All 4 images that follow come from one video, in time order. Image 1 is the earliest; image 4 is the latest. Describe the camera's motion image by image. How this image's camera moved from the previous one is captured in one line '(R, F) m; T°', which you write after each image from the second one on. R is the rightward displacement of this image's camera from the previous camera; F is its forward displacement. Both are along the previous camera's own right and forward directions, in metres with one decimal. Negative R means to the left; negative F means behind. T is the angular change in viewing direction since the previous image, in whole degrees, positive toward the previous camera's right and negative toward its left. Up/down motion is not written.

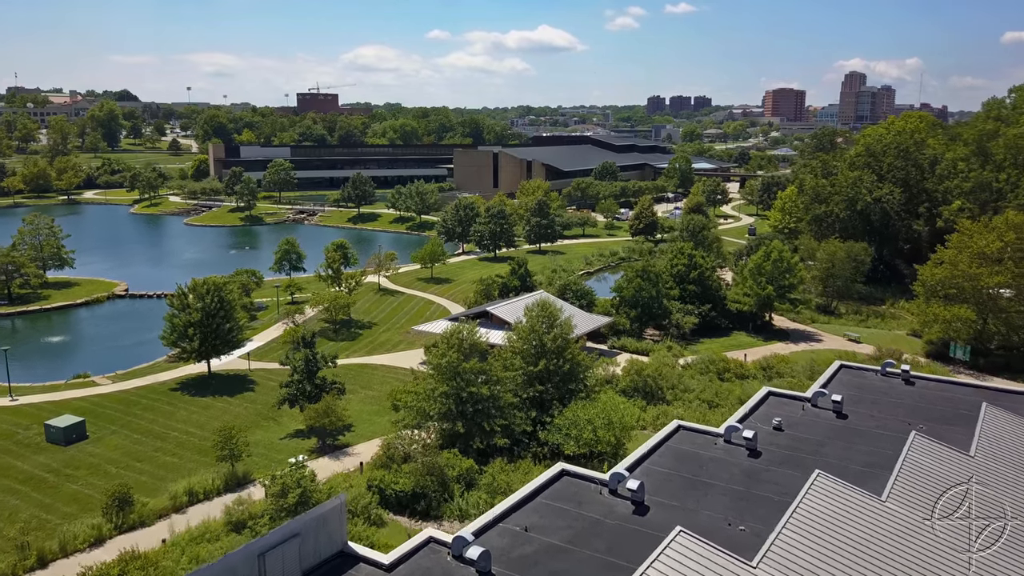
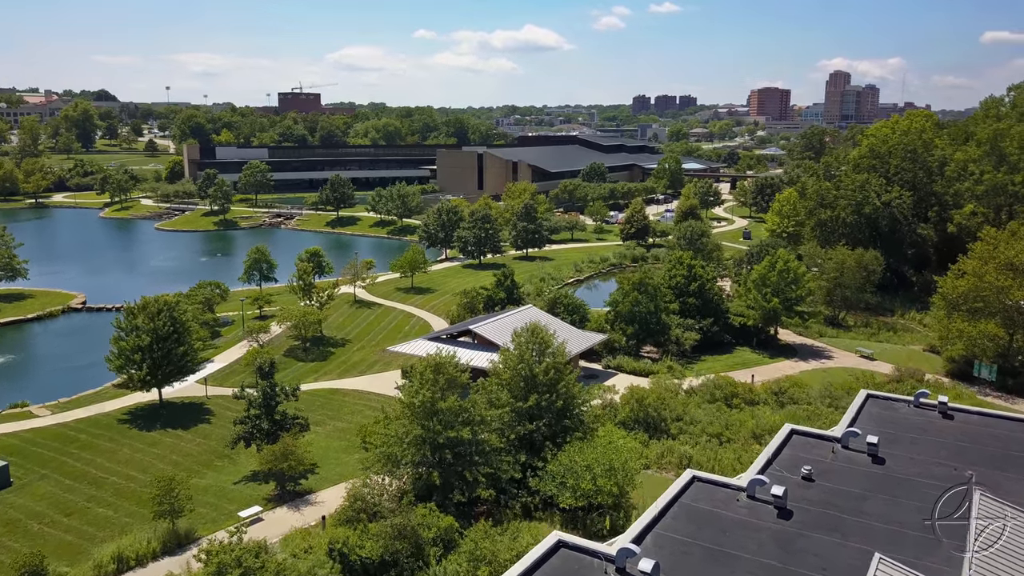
(0.0, +2.9) m; +1°
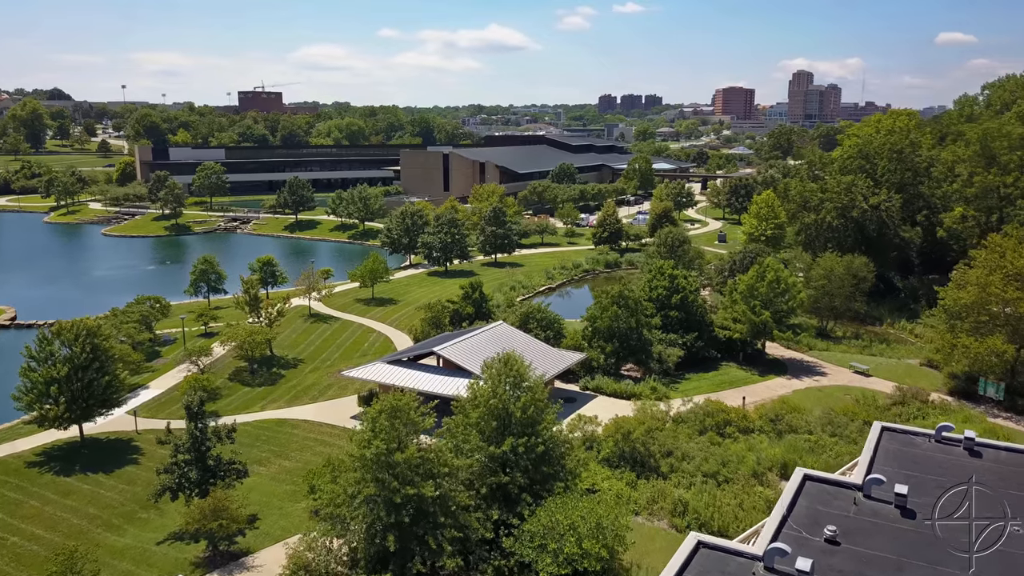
(0.0, +2.8) m; +2°
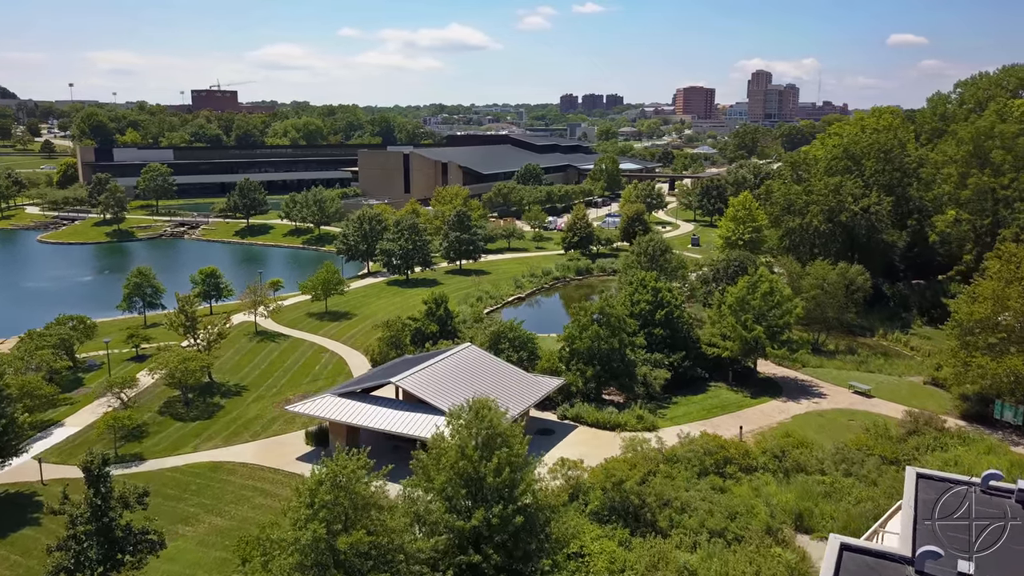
(-0.2, +3.2) m; +3°
